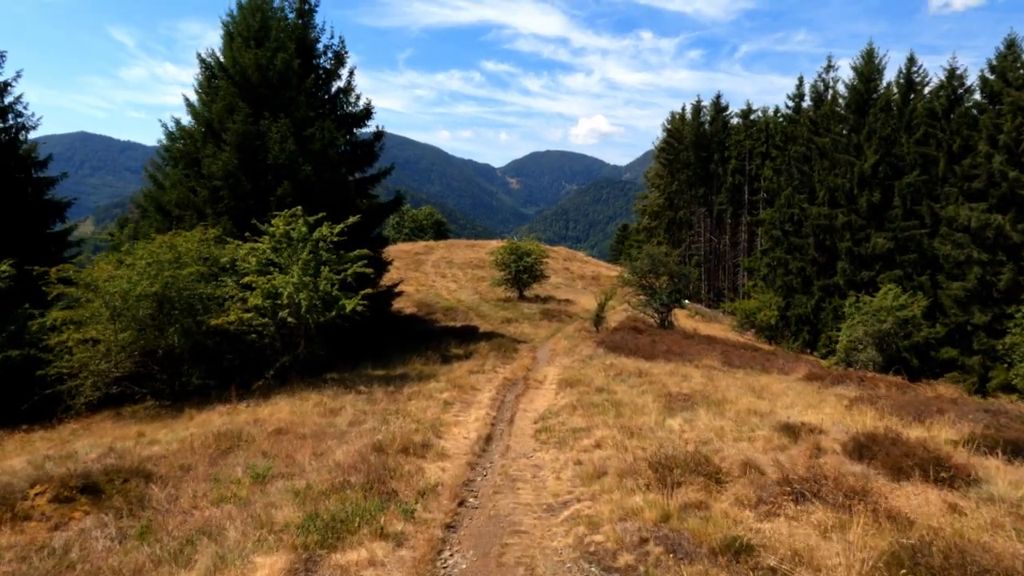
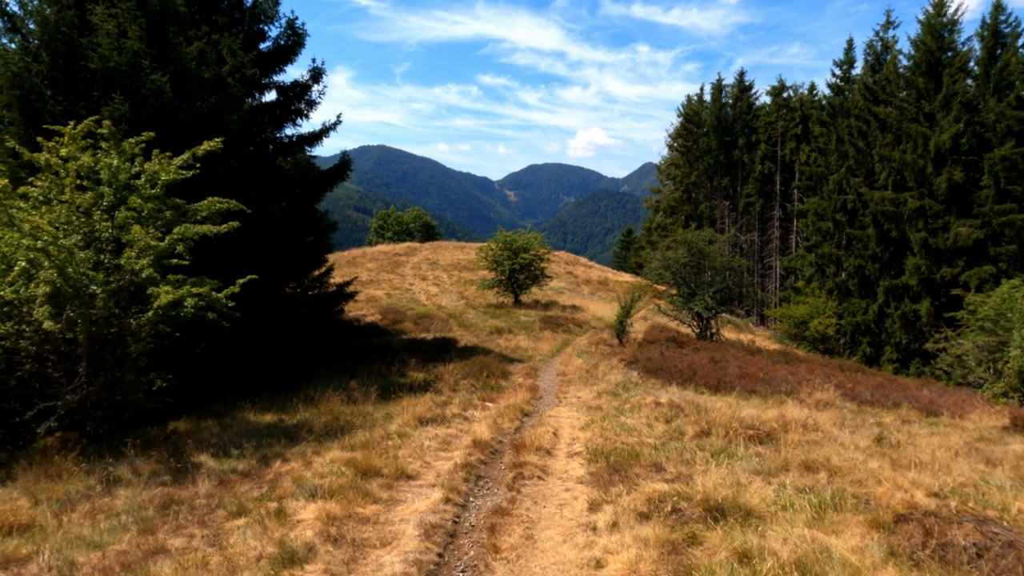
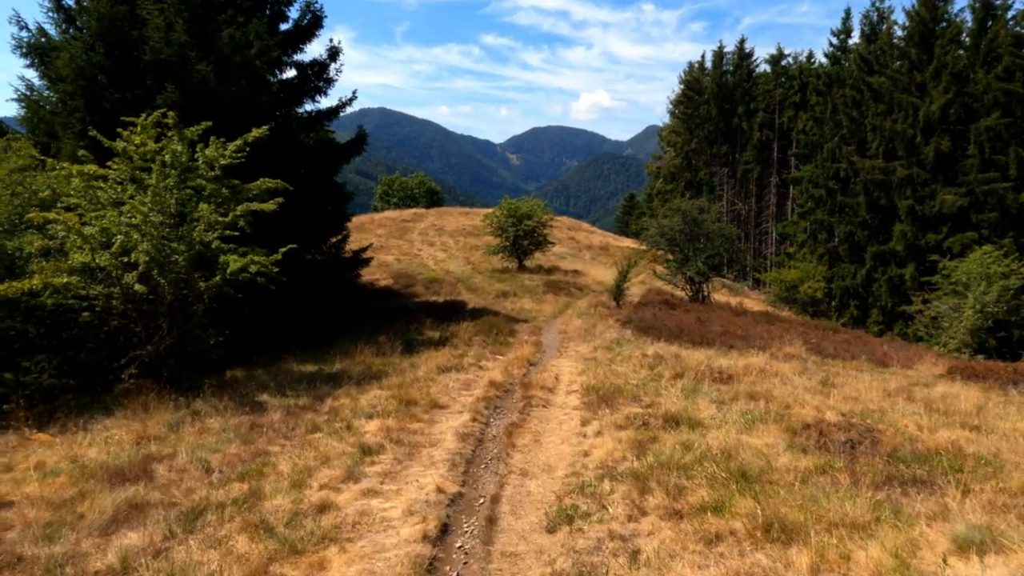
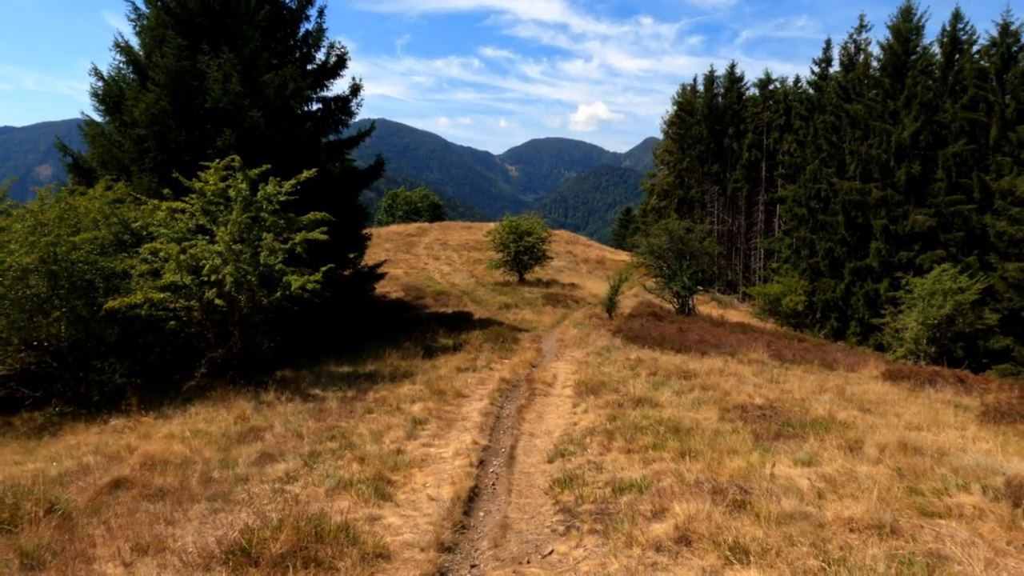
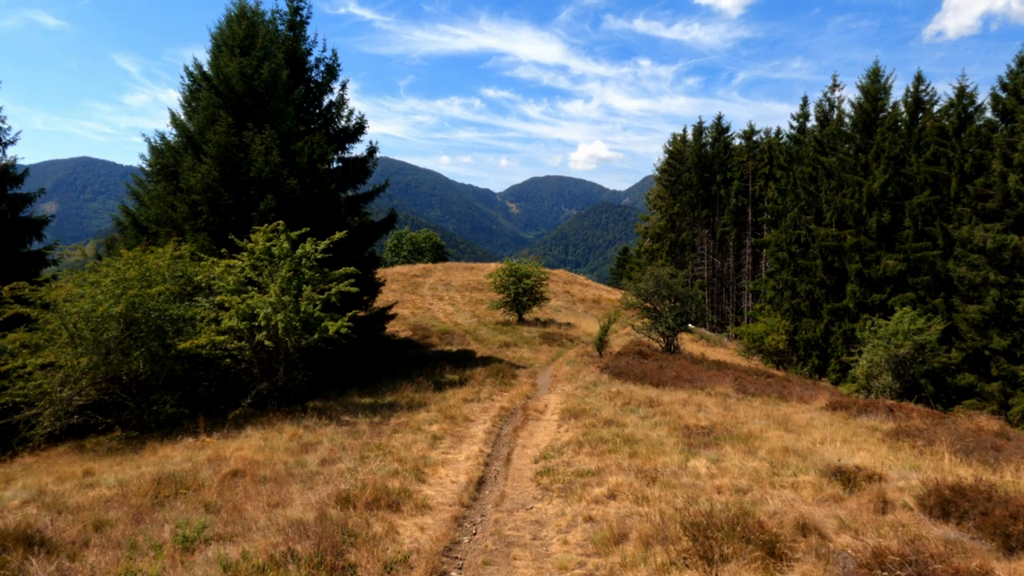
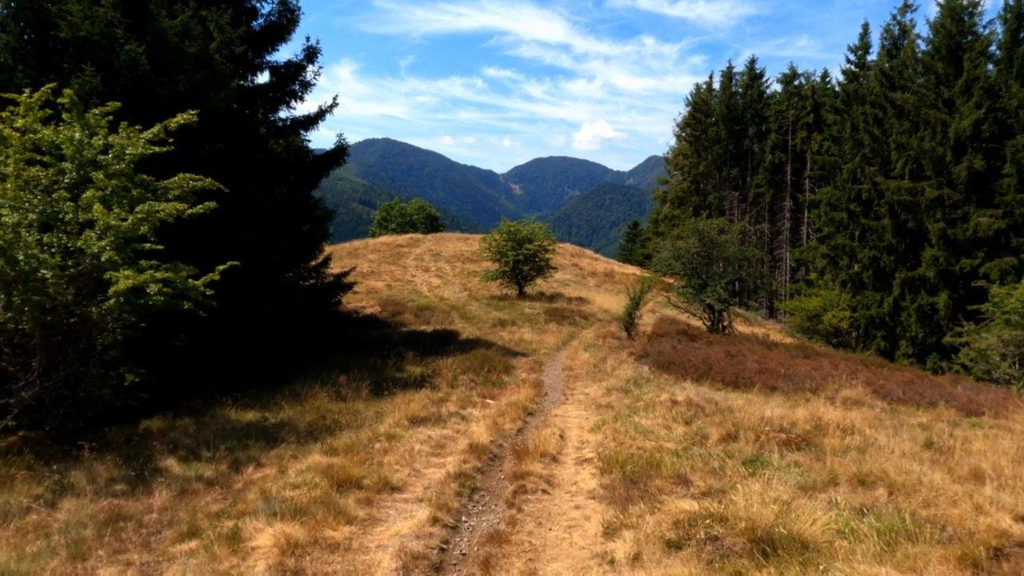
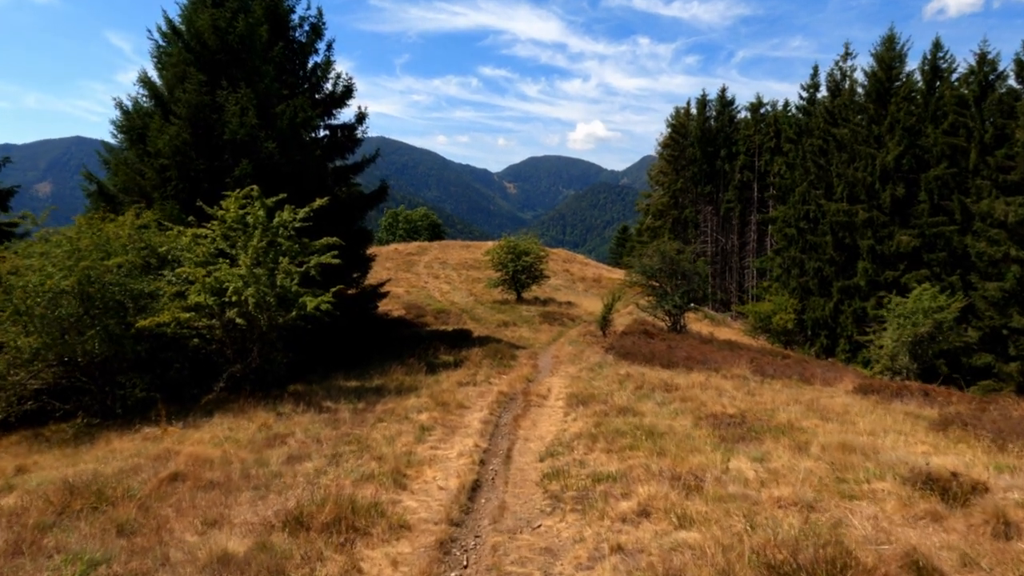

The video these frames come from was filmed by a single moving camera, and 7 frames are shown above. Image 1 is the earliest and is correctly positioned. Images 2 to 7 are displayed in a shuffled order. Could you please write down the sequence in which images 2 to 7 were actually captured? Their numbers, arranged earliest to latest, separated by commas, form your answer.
5, 7, 4, 3, 2, 6
